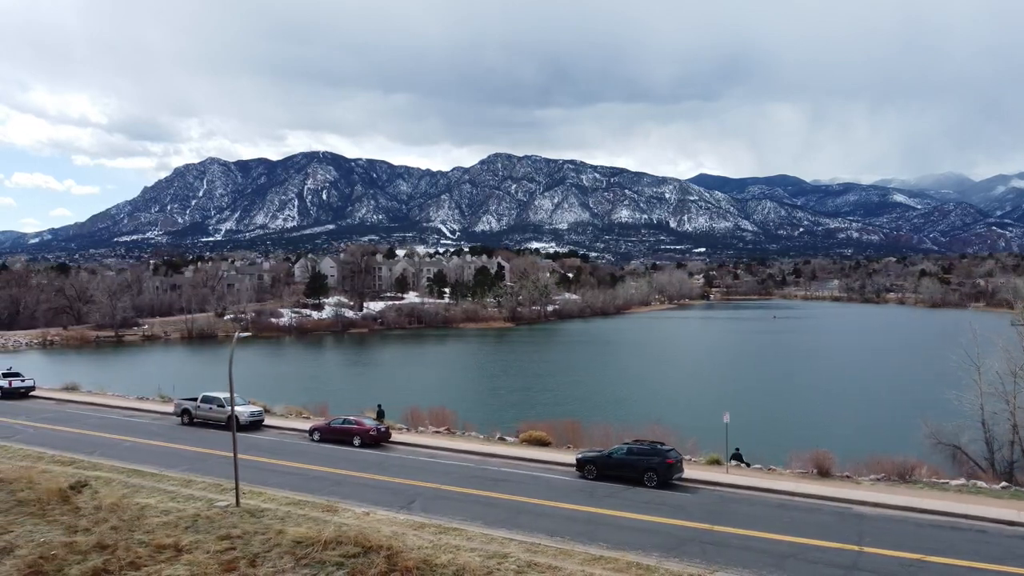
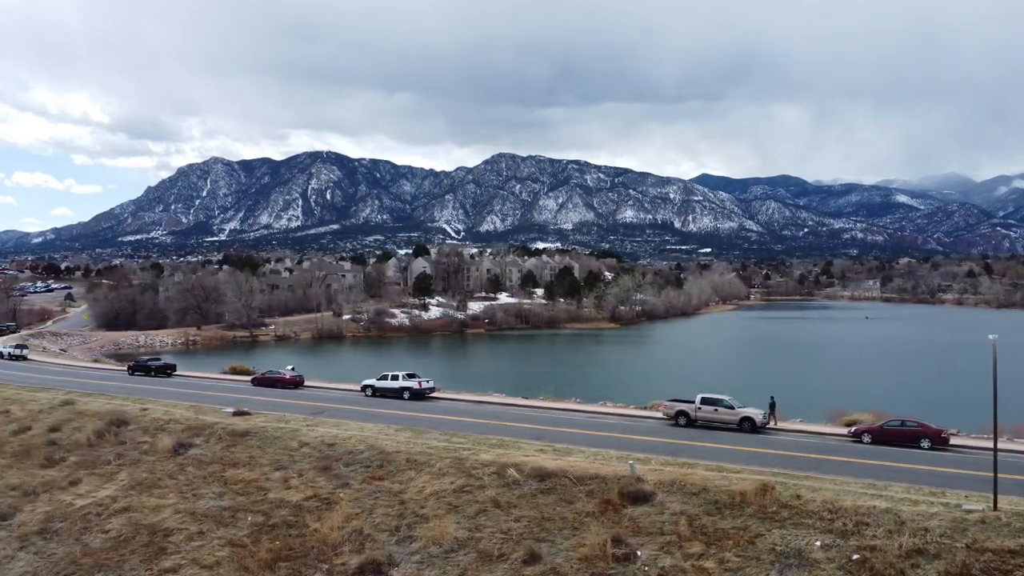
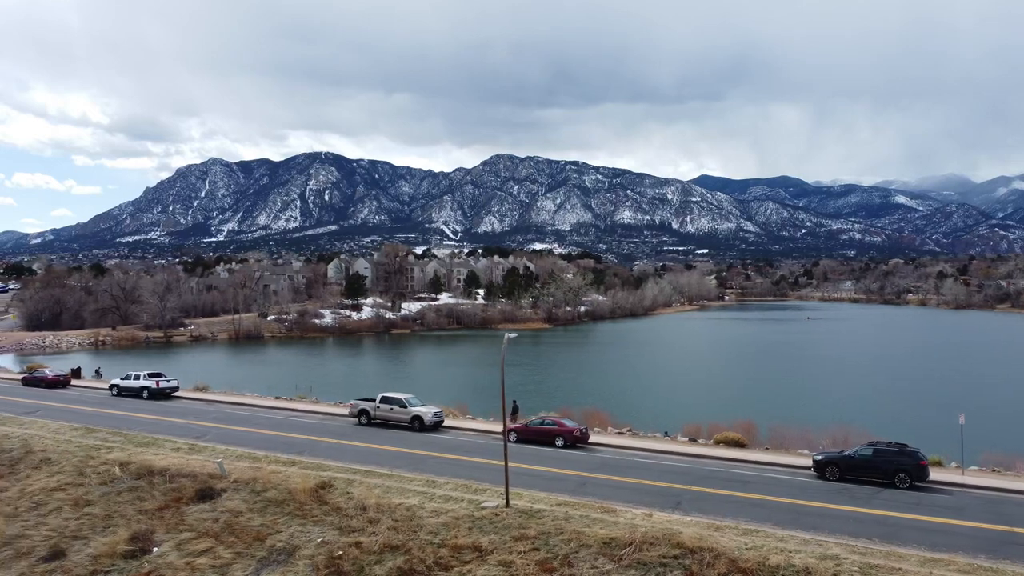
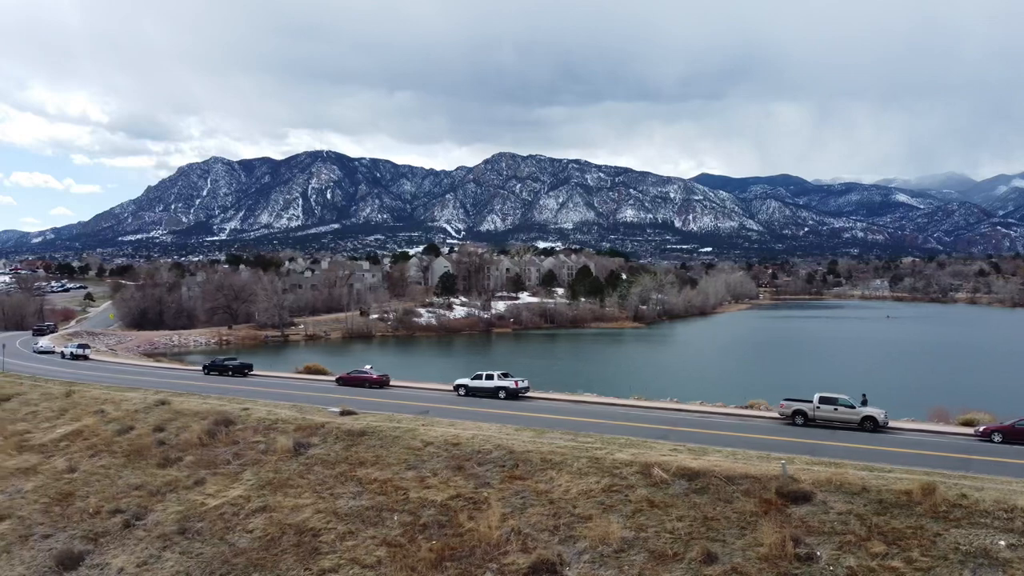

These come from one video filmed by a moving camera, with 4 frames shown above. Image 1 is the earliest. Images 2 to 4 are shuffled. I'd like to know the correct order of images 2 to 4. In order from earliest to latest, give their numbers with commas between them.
3, 2, 4
